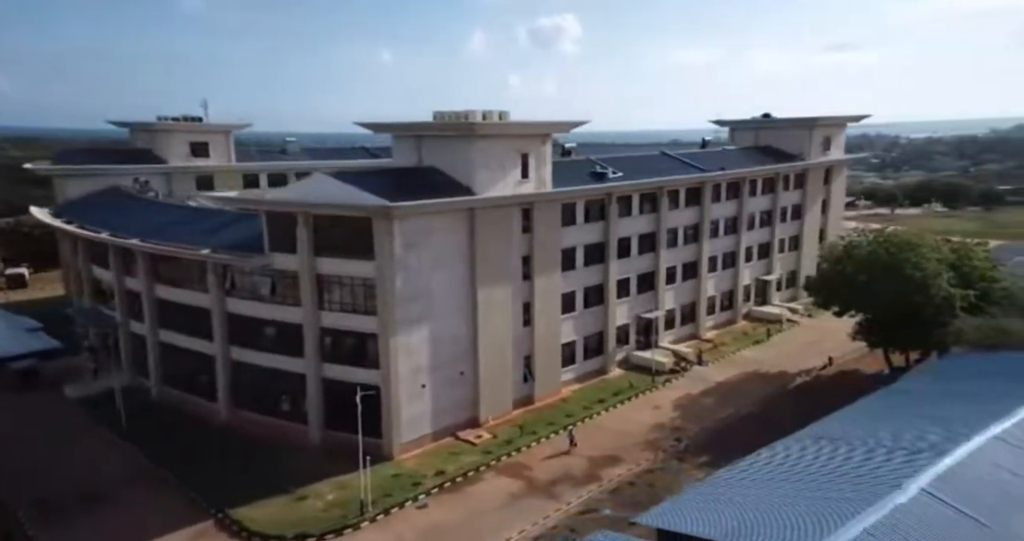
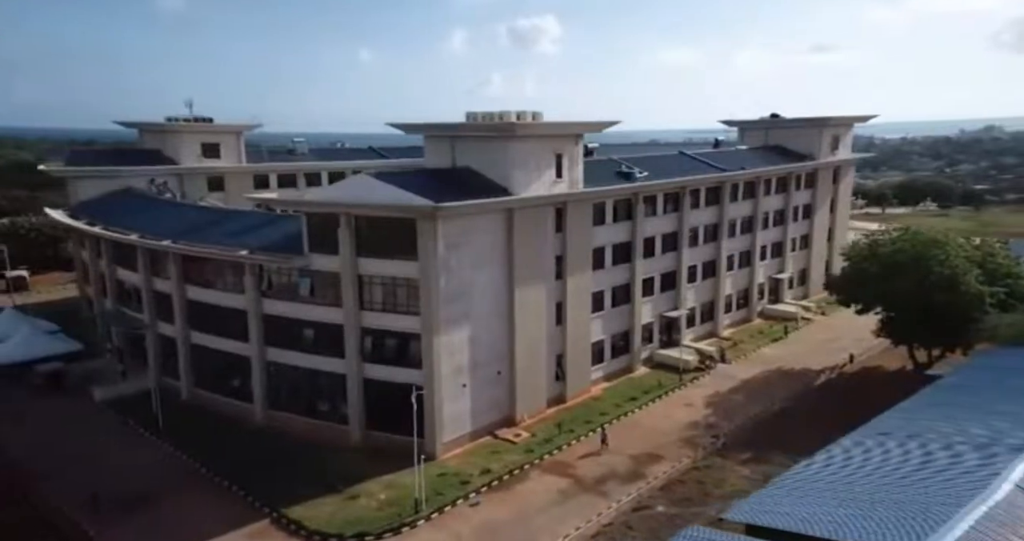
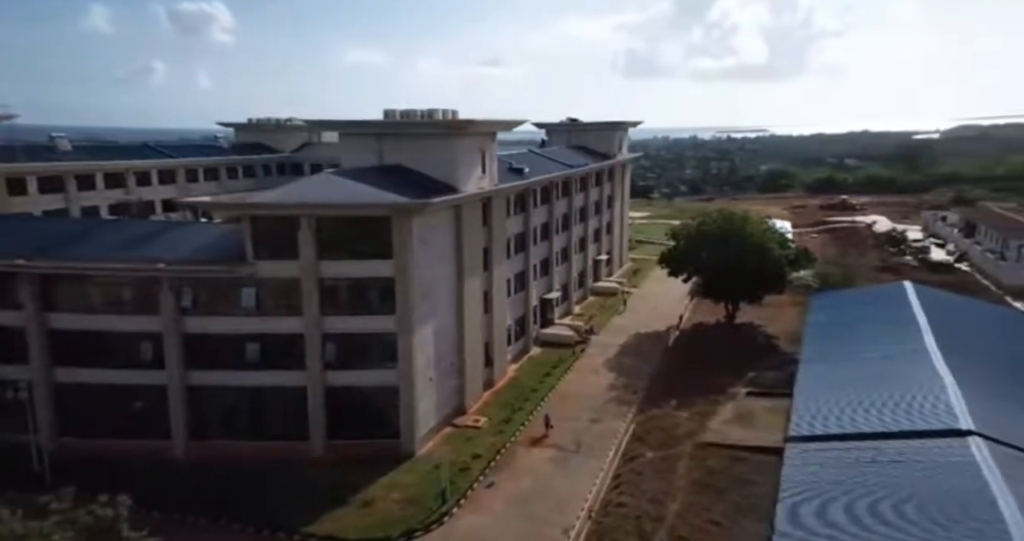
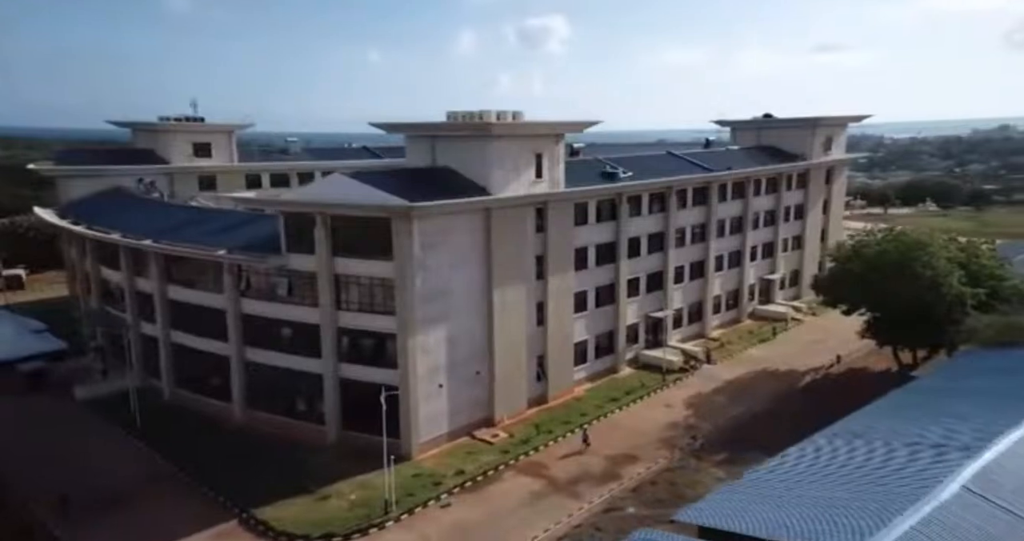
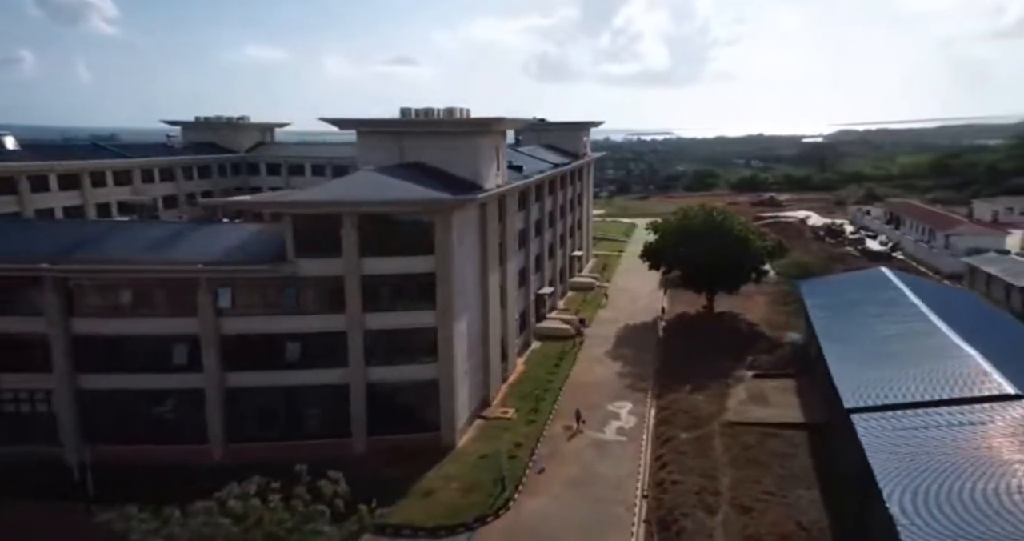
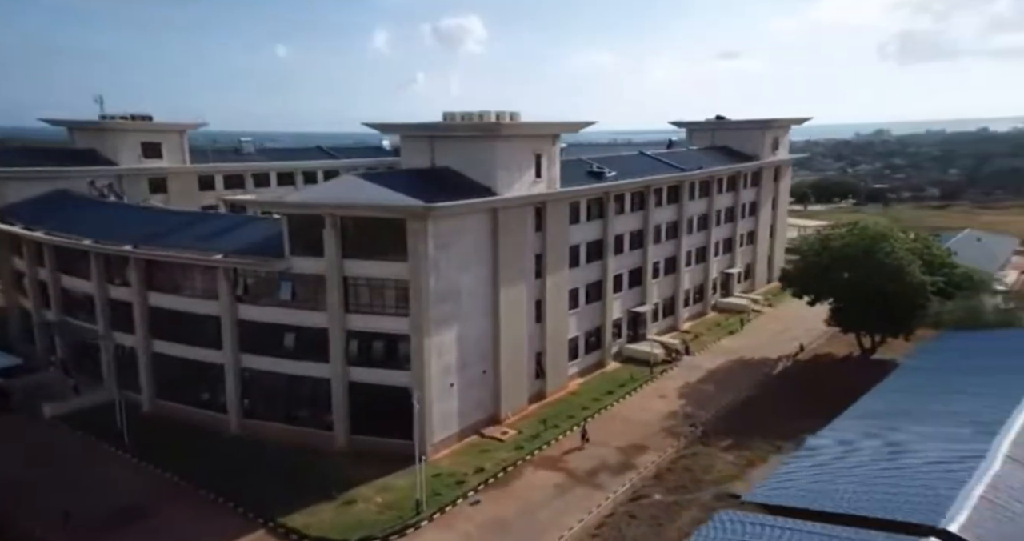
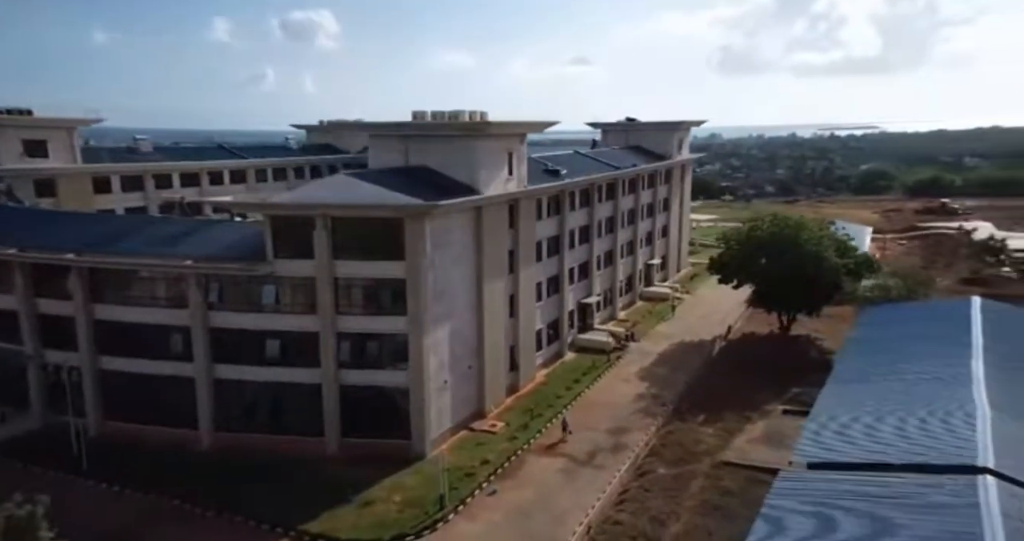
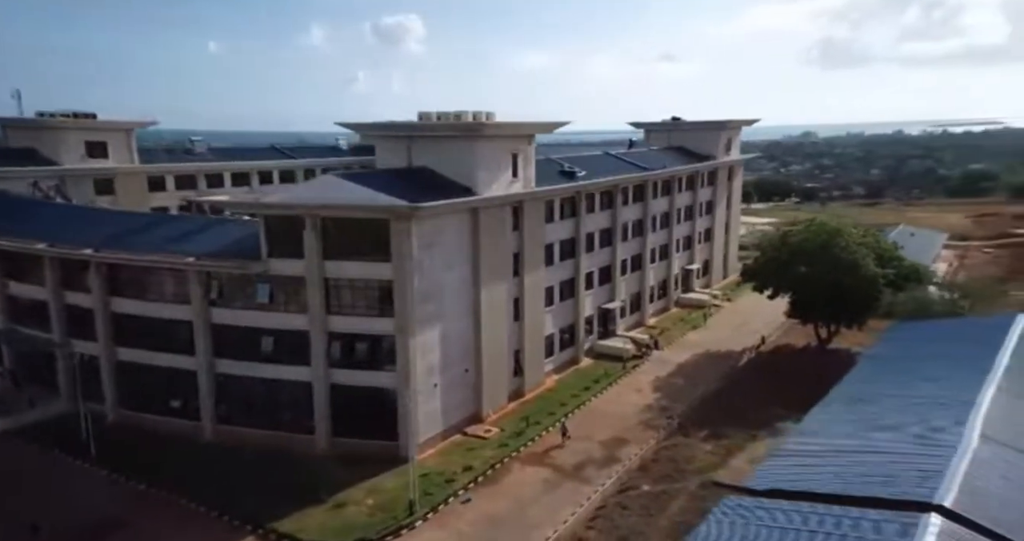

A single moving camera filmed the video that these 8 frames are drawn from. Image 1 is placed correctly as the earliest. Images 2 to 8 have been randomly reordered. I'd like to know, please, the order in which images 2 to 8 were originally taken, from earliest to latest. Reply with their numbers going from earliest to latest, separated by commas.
4, 2, 6, 8, 7, 3, 5
